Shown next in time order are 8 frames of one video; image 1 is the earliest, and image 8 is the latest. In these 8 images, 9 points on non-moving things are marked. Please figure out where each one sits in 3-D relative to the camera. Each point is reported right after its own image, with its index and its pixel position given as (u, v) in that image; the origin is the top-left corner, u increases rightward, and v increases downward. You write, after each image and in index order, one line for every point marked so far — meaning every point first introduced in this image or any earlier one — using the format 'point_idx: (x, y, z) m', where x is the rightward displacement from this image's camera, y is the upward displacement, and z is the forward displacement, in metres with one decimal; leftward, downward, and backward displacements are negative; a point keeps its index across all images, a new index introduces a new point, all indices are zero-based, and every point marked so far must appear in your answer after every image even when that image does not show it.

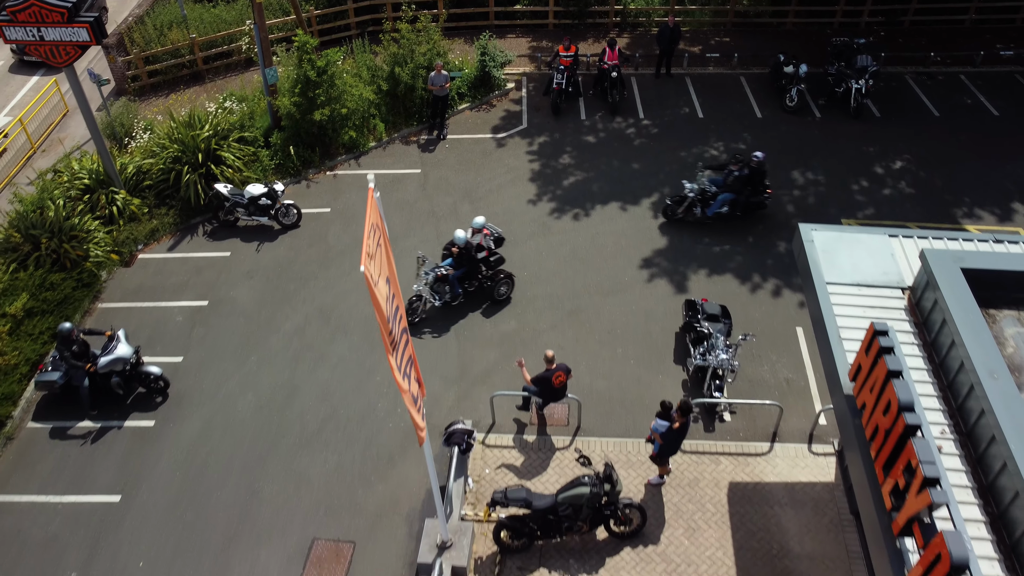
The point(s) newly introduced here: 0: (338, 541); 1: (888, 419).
0: (-1.6, -2.3, +9.2) m
1: (+2.3, -0.8, +6.2) m
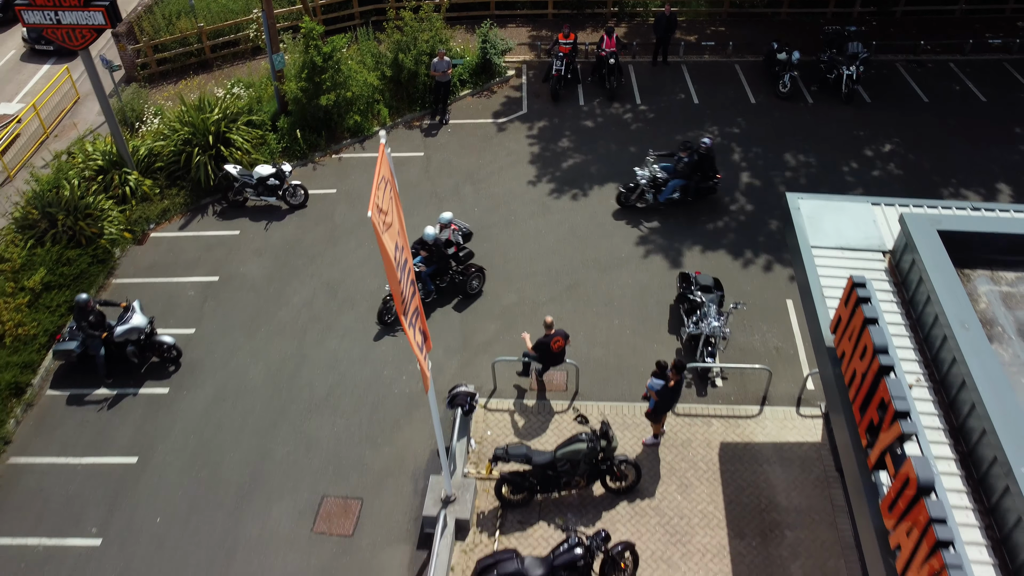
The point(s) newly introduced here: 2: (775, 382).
0: (-1.6, -2.0, +9.6) m
1: (+2.3, -0.5, +6.6) m
2: (+2.8, -1.0, +10.4) m
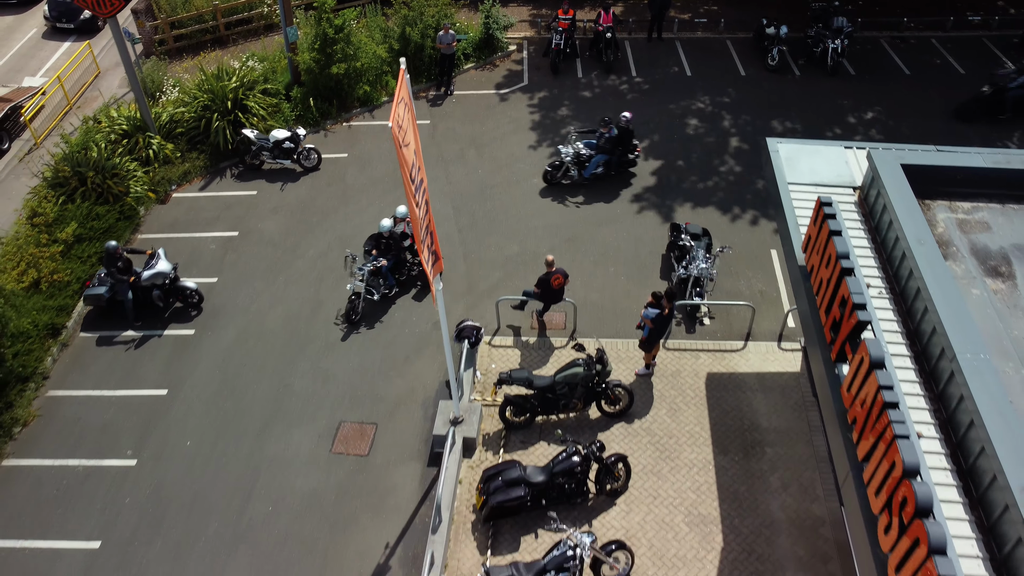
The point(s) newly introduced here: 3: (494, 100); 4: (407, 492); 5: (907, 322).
0: (-1.6, -1.4, +10.4) m
1: (+2.4, +0.1, +7.4) m
2: (+2.8, -0.4, +11.2) m
3: (-0.3, +3.1, +16.2) m
4: (-1.0, -2.0, +9.6) m
5: (+3.0, -0.3, +7.7) m
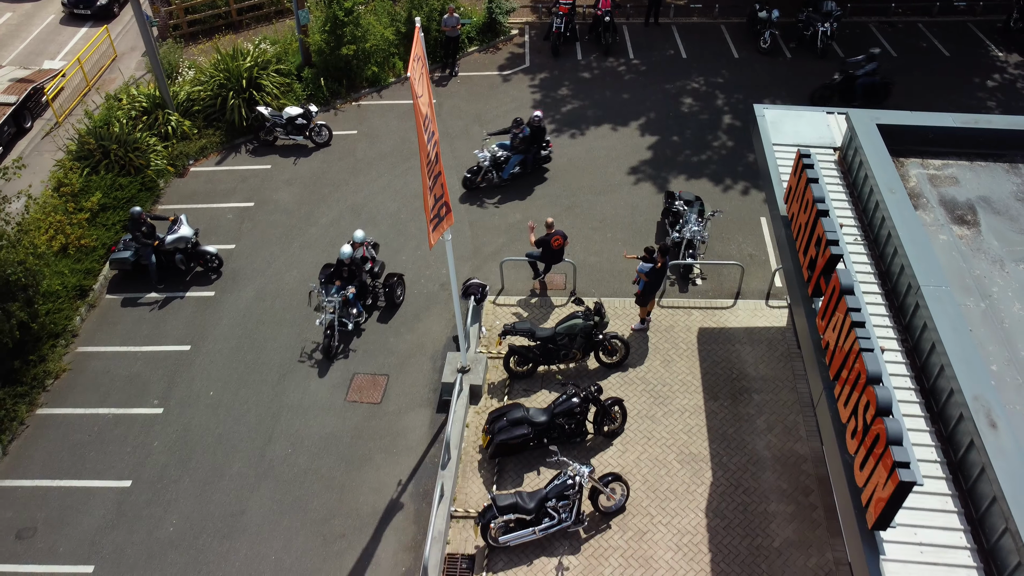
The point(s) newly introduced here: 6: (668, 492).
0: (-1.5, -1.0, +11.1) m
1: (+2.4, +0.6, +8.1) m
2: (+2.8, +0.1, +11.9) m
3: (-0.3, +3.5, +16.9) m
4: (-1.0, -1.5, +10.3) m
5: (+3.1, +0.2, +8.4) m
6: (+1.5, -1.9, +9.3) m
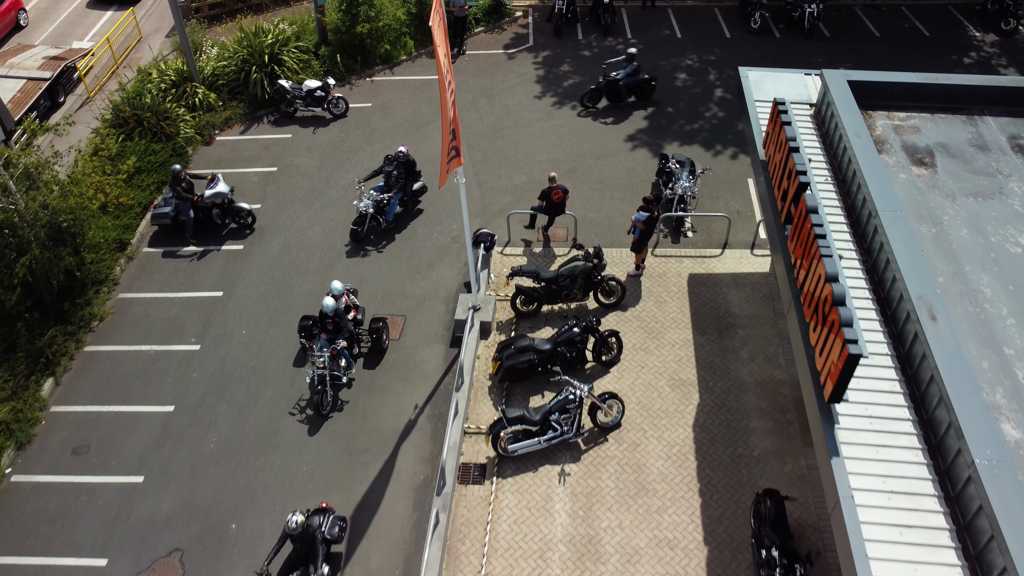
0: (-1.5, -0.3, +12.1) m
1: (+2.5, +1.2, +9.1) m
2: (+2.9, +0.7, +12.9) m
3: (-0.2, +4.2, +18.0) m
4: (-0.9, -0.9, +11.4) m
5: (+3.2, +0.8, +9.4) m
6: (+1.5, -1.3, +10.4) m
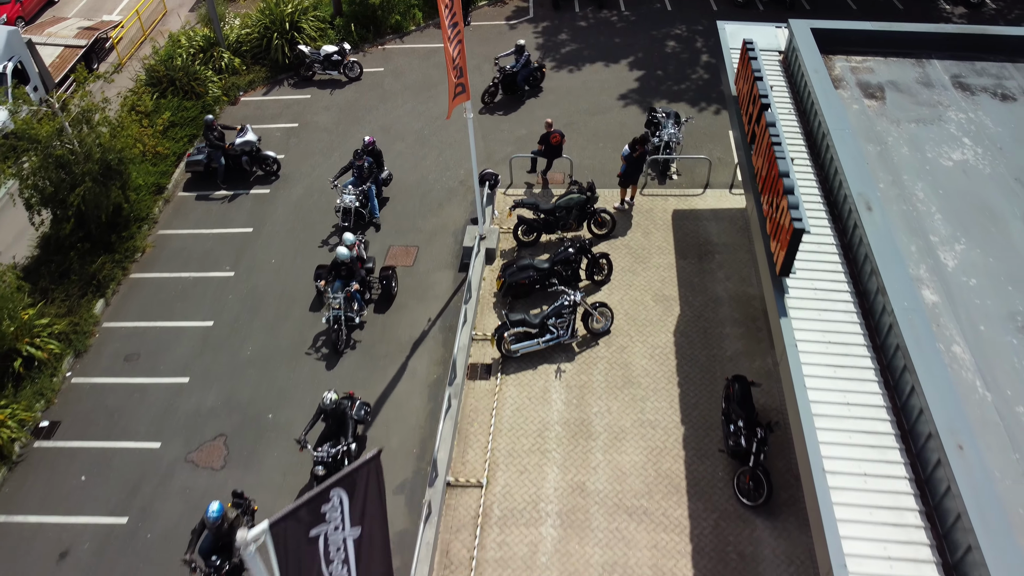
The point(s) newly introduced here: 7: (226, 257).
0: (-1.4, +0.6, +13.5) m
1: (+2.5, +2.1, +10.5) m
2: (+2.9, +1.6, +14.3) m
3: (-0.1, +5.1, +19.3) m
4: (-0.9, 0.0, +12.7) m
5: (+3.2, +1.7, +10.8) m
6: (+1.6, -0.4, +11.7) m
7: (-3.9, +0.4, +13.7) m
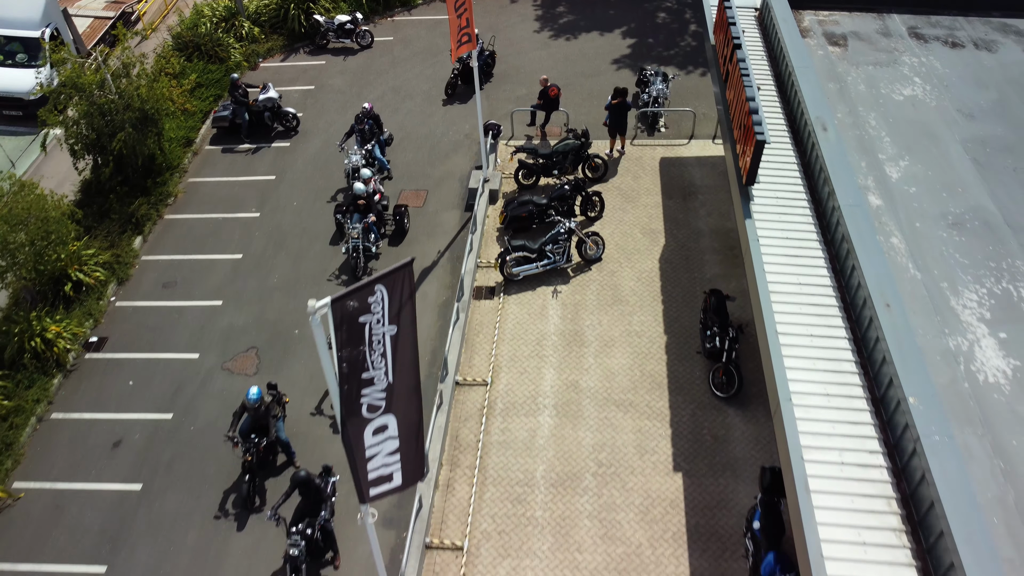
0: (-1.4, +1.4, +14.7) m
1: (+2.5, +3.0, +11.7) m
2: (+3.0, +2.5, +15.6) m
3: (-0.1, +6.0, +20.6) m
4: (-0.9, +0.9, +14.0) m
5: (+3.2, +2.6, +12.0) m
6: (+1.6, +0.5, +13.0) m
7: (-3.9, +1.3, +14.9) m
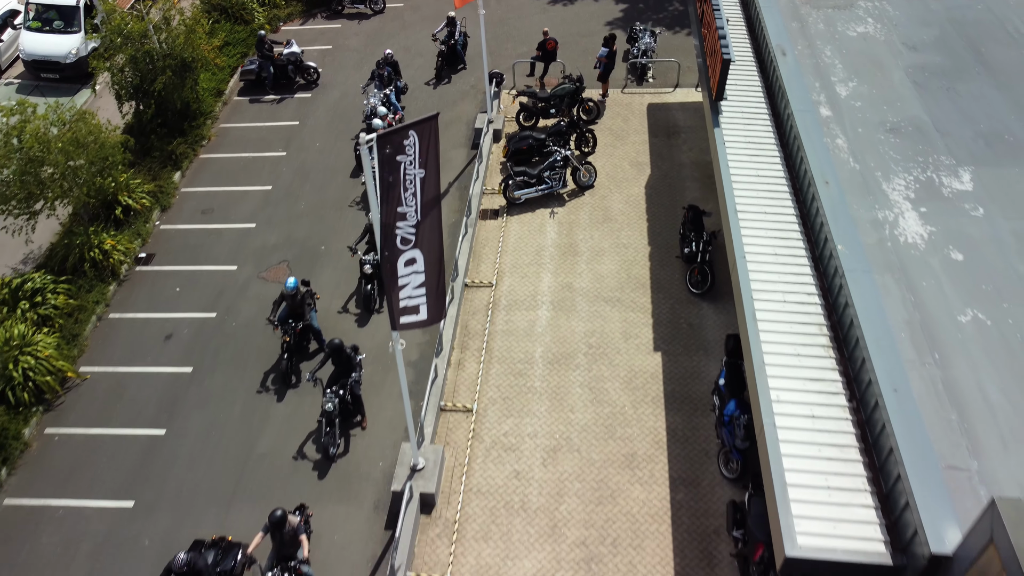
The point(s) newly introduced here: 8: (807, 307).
0: (-1.4, +2.6, +16.3) m
1: (+2.6, +4.1, +13.3) m
2: (+3.0, +3.6, +17.1) m
3: (-0.1, +7.1, +22.2) m
4: (-0.8, +2.0, +15.6) m
5: (+3.2, +3.7, +13.6) m
6: (+1.6, +1.6, +14.6) m
7: (-3.9, +2.4, +16.5) m
8: (+2.6, -0.2, +8.6) m
